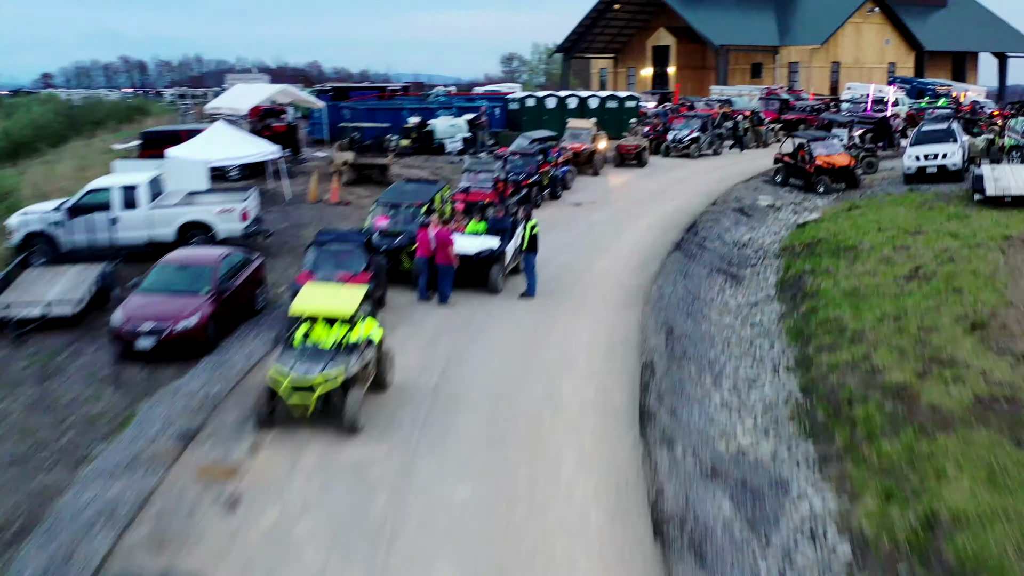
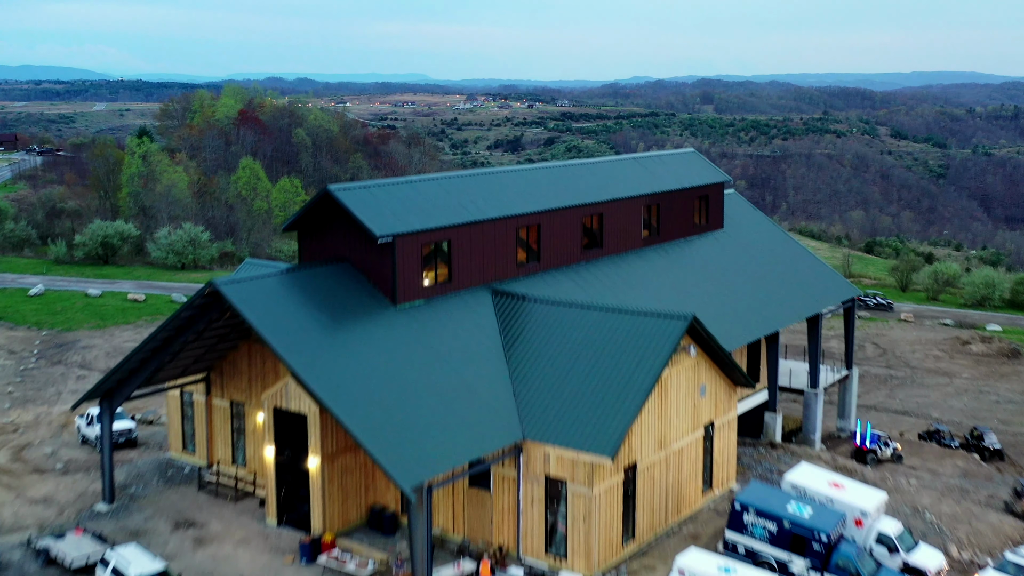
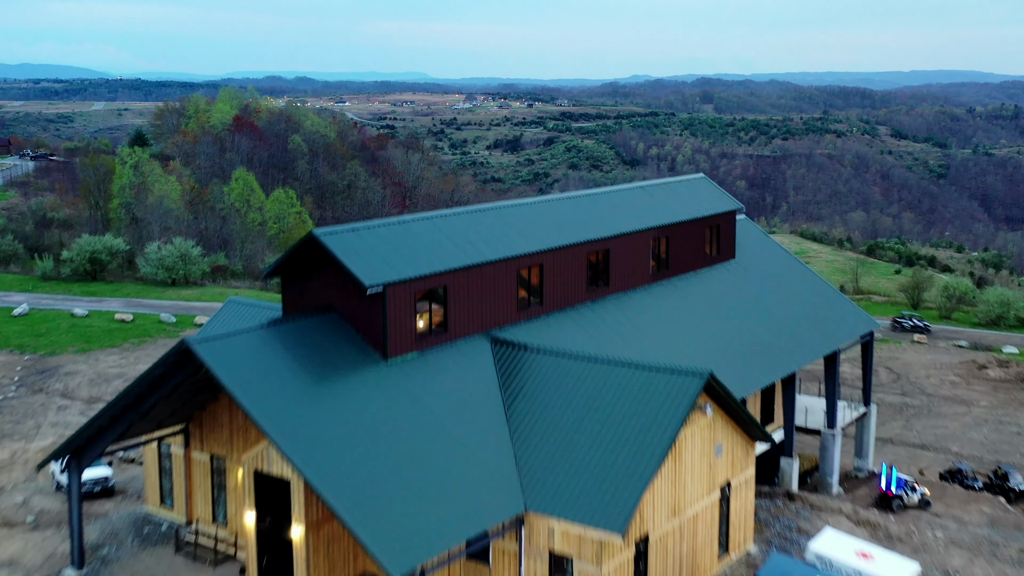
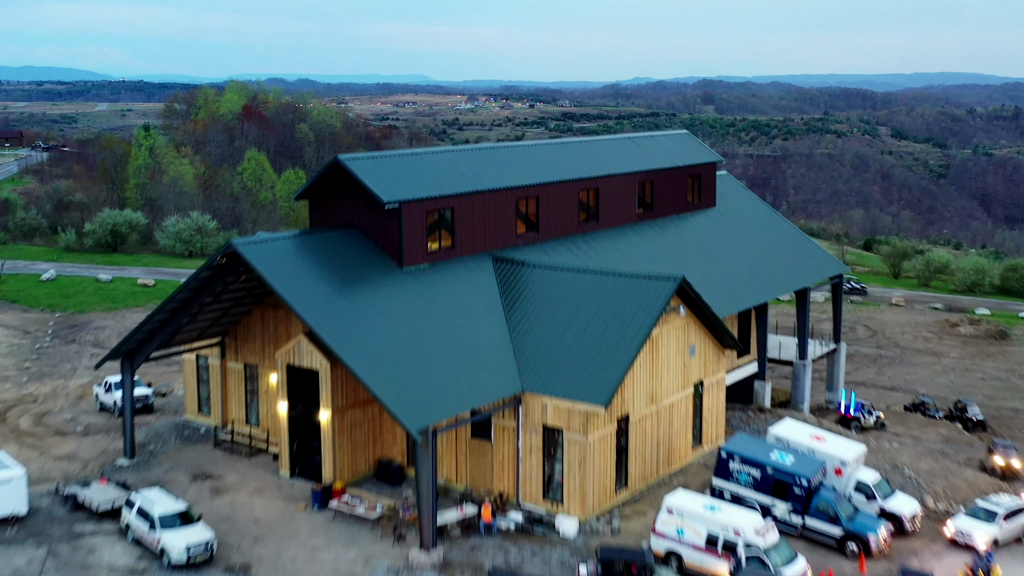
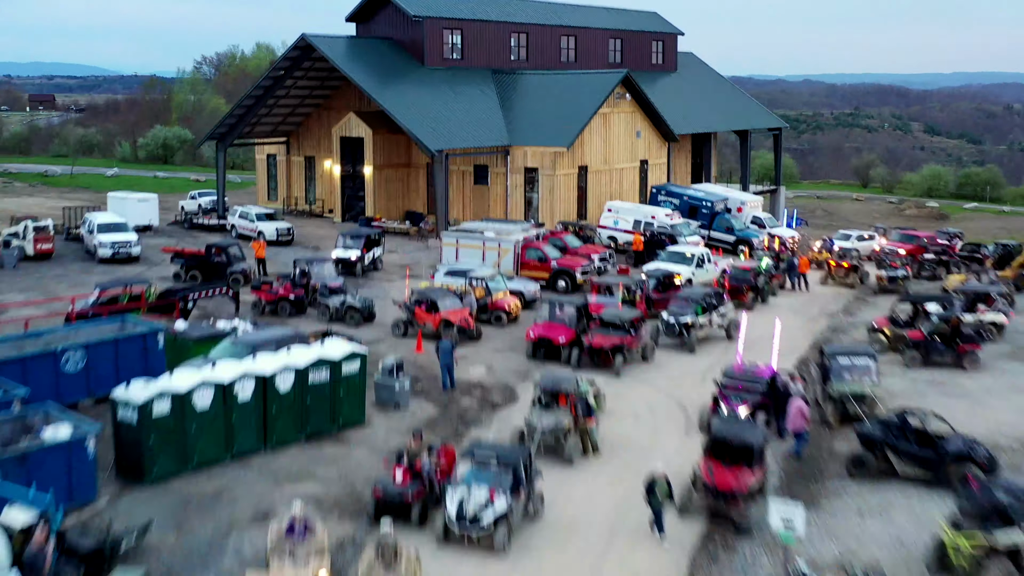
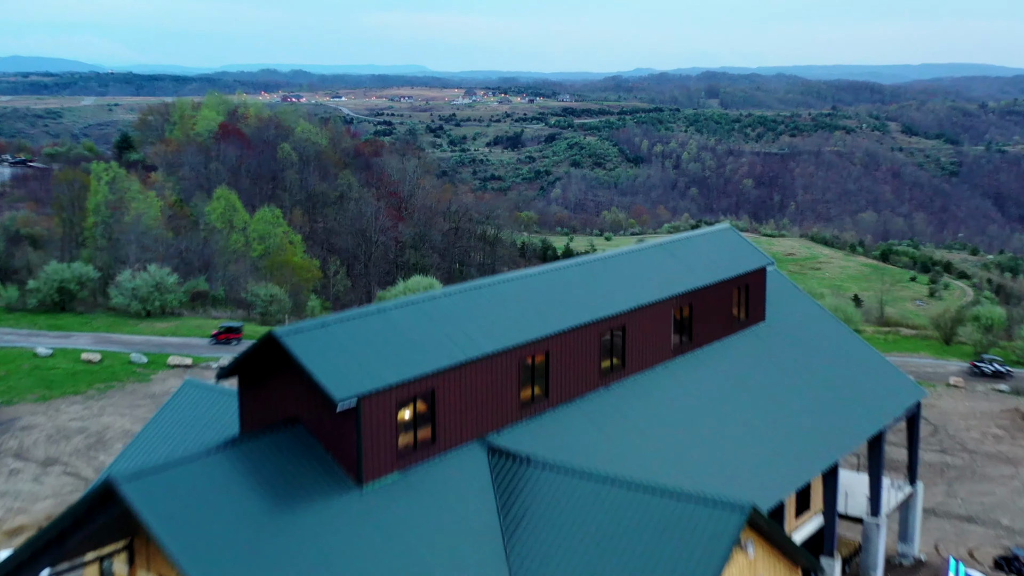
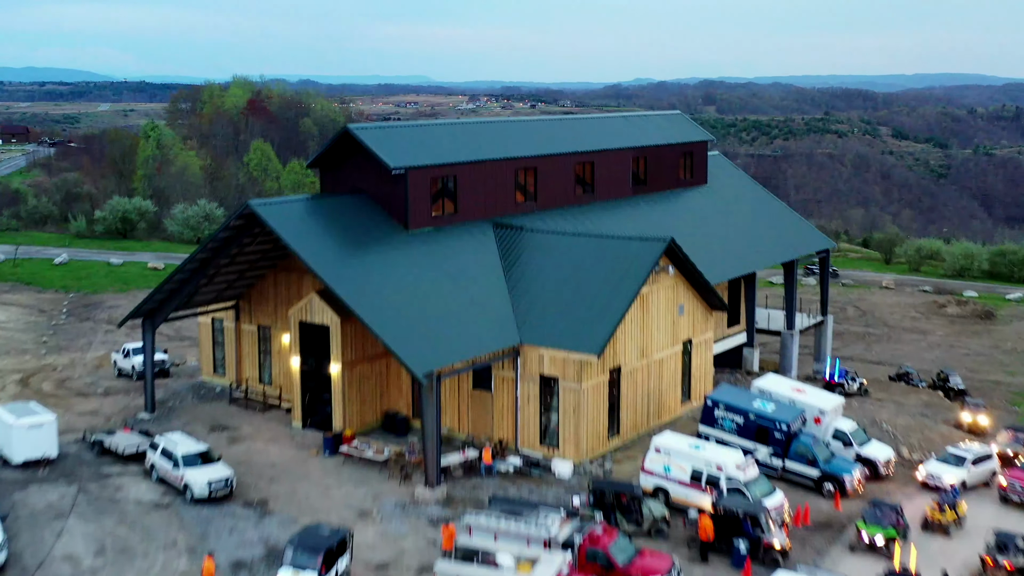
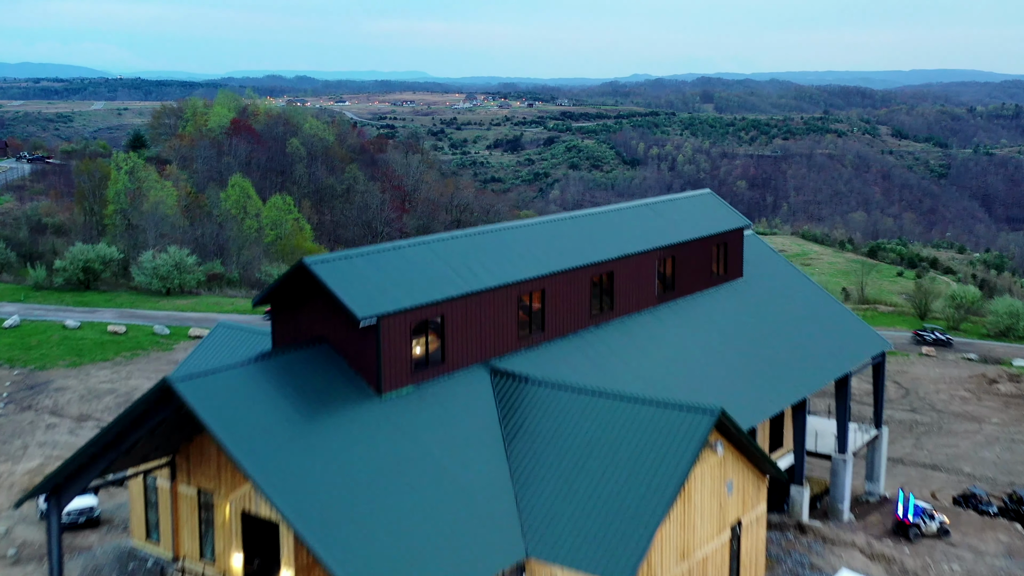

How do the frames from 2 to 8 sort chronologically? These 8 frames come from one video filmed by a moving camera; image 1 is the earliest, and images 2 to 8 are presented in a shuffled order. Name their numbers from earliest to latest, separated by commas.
5, 7, 4, 2, 3, 8, 6
